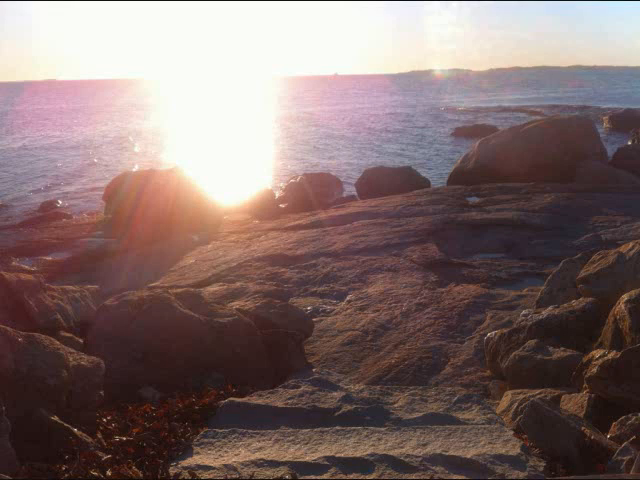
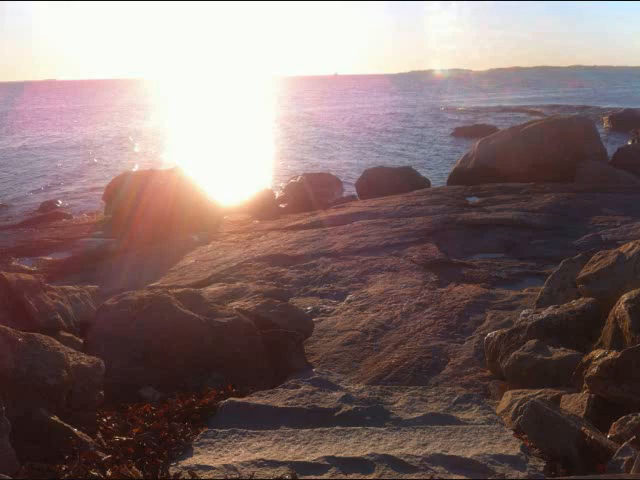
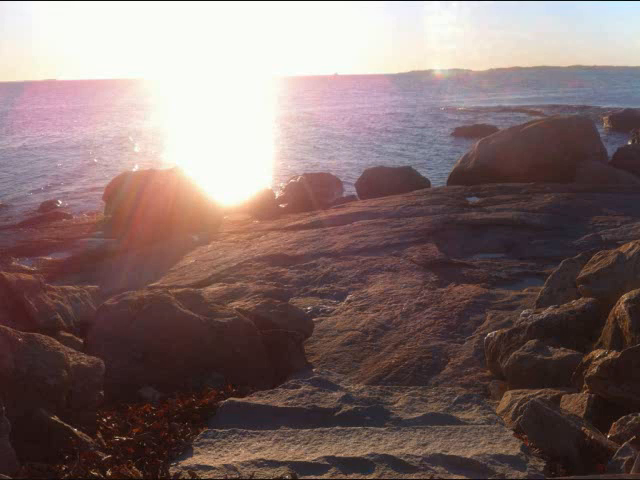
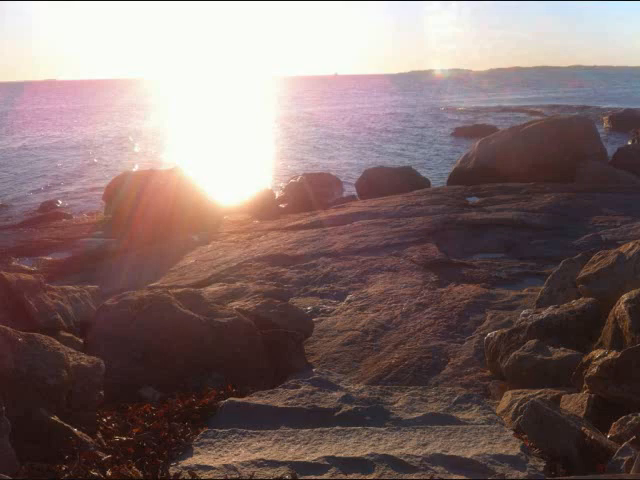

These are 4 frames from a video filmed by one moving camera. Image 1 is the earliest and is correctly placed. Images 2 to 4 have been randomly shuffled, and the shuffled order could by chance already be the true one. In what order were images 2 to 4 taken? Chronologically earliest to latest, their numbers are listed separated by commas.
3, 4, 2
